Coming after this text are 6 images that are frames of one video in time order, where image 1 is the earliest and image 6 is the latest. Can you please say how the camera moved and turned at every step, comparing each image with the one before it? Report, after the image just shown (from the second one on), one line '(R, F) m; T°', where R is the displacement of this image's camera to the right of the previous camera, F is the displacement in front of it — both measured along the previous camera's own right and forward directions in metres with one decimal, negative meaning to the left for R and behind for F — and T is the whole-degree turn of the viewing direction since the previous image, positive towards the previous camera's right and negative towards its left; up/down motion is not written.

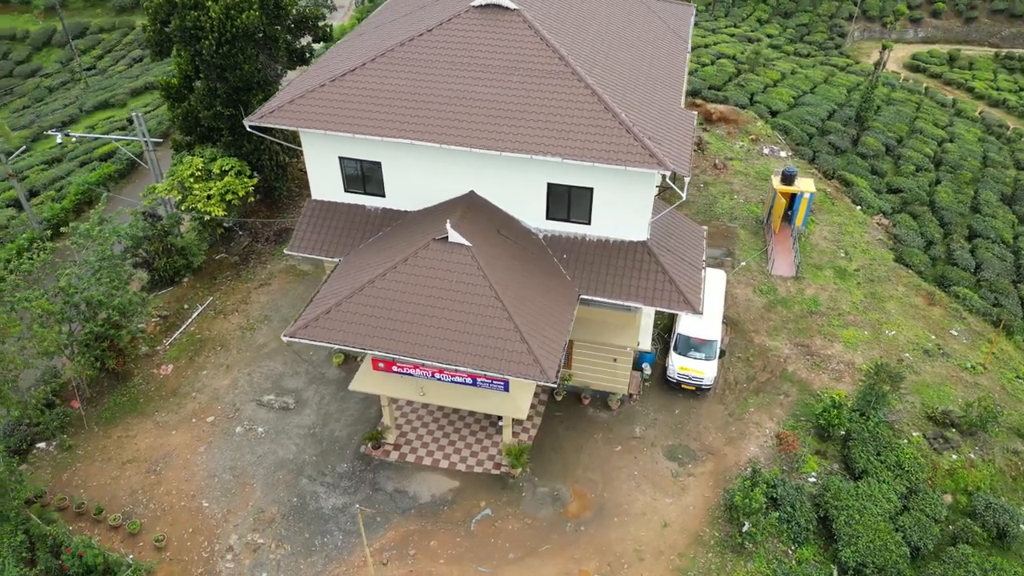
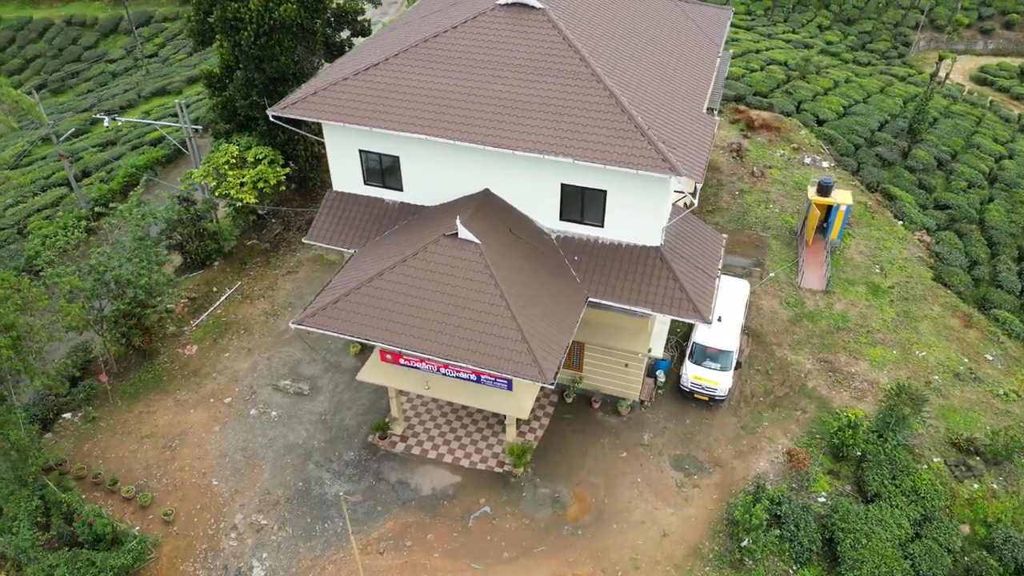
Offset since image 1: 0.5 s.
(+1.1, 0.0) m; -4°
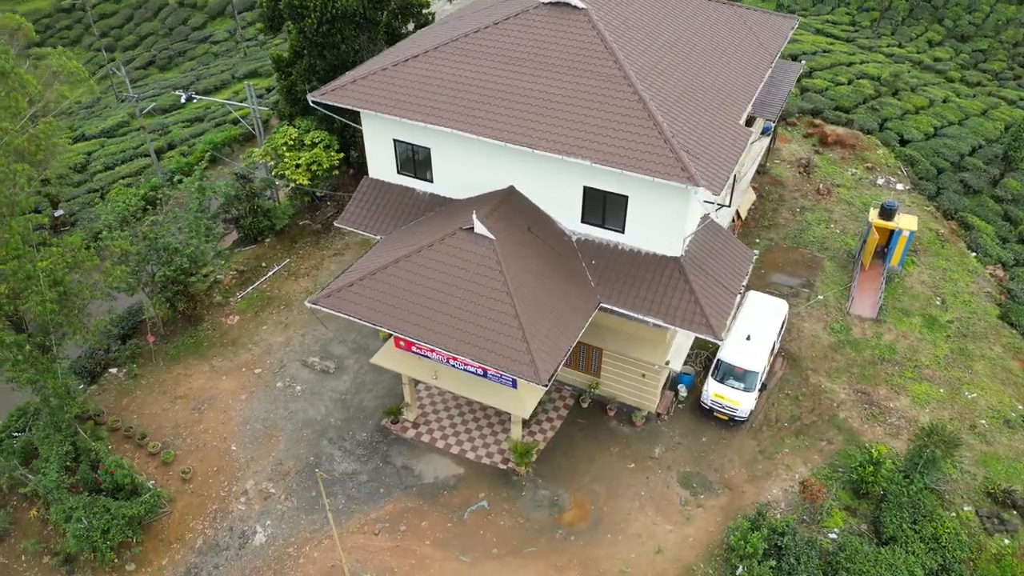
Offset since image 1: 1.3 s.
(+1.9, +0.1) m; -7°
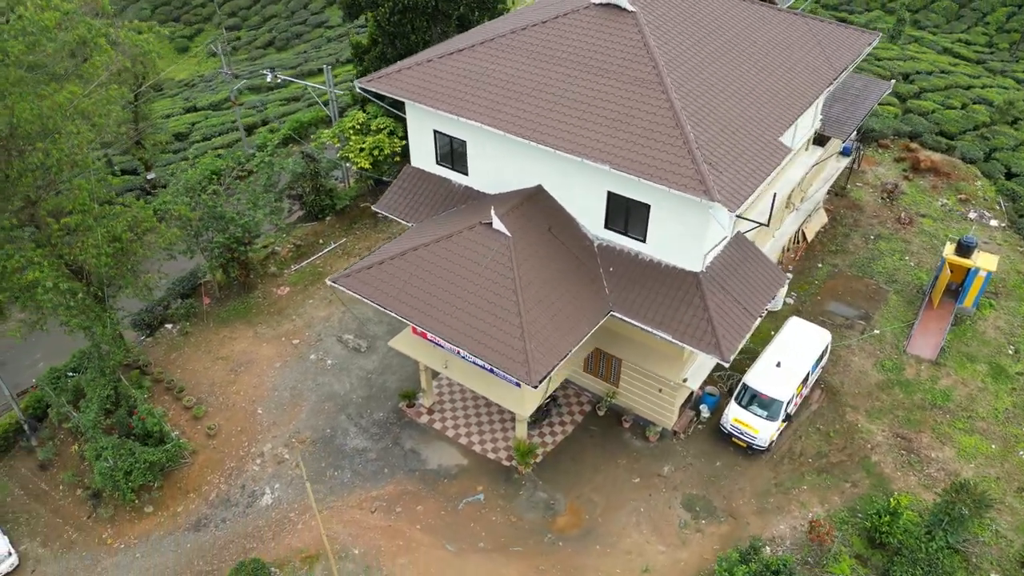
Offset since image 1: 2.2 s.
(+2.3, +0.1) m; -8°
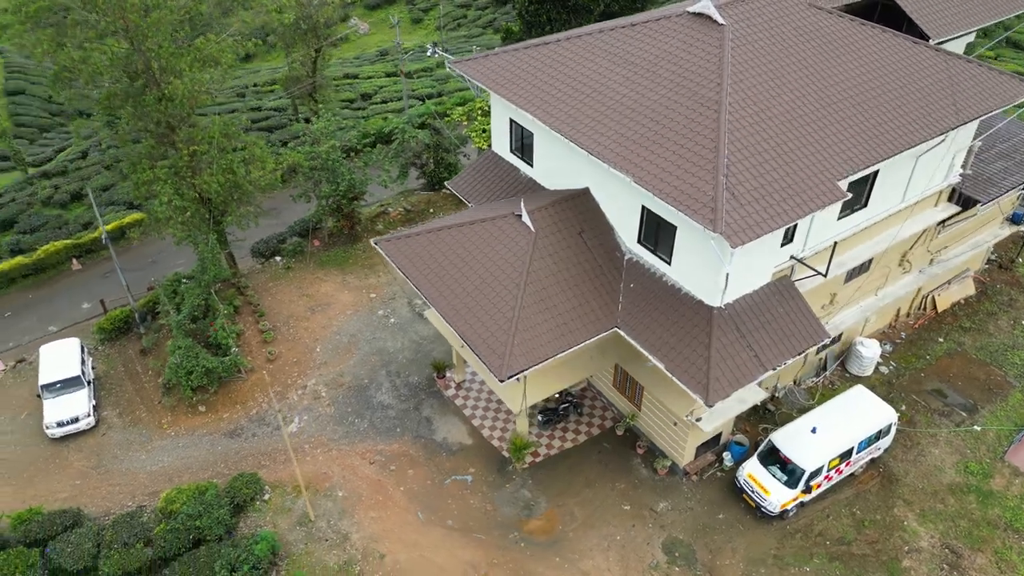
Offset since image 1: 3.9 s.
(+4.9, +0.6) m; -16°
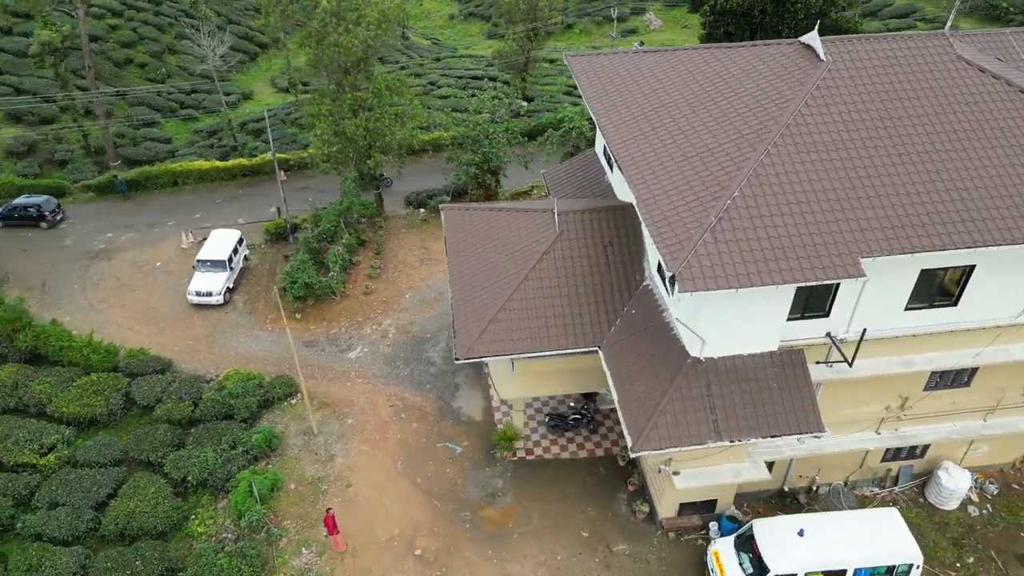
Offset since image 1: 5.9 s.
(+6.6, +1.0) m; -21°
